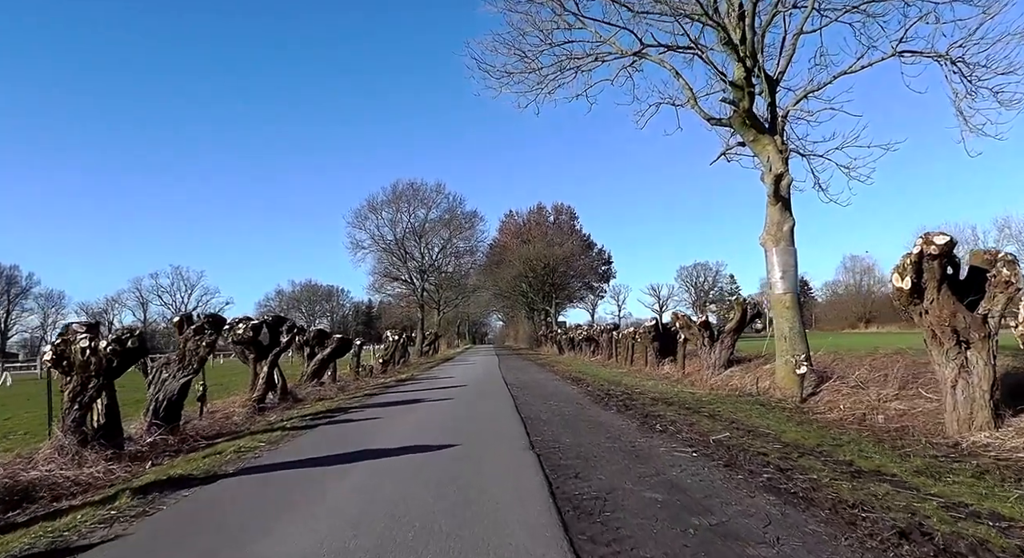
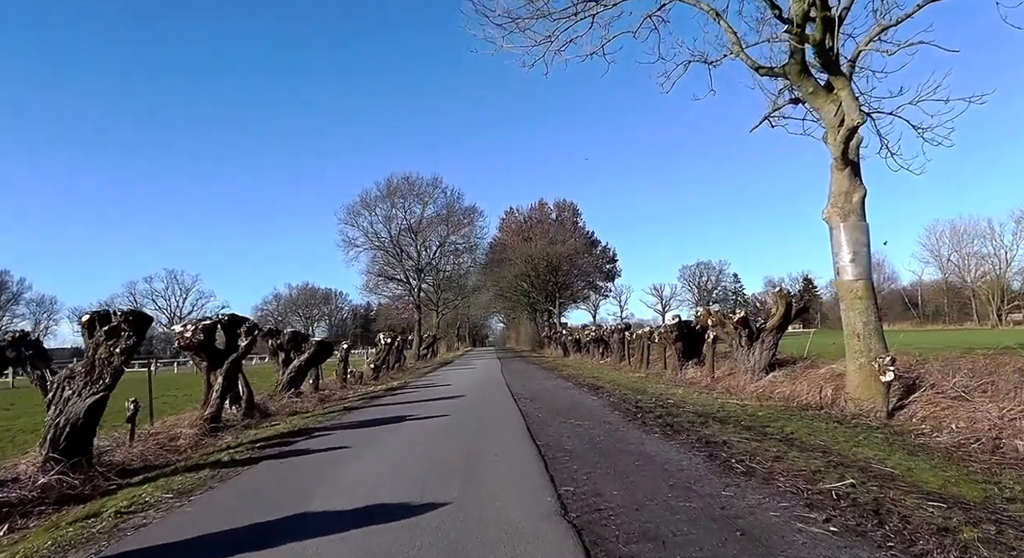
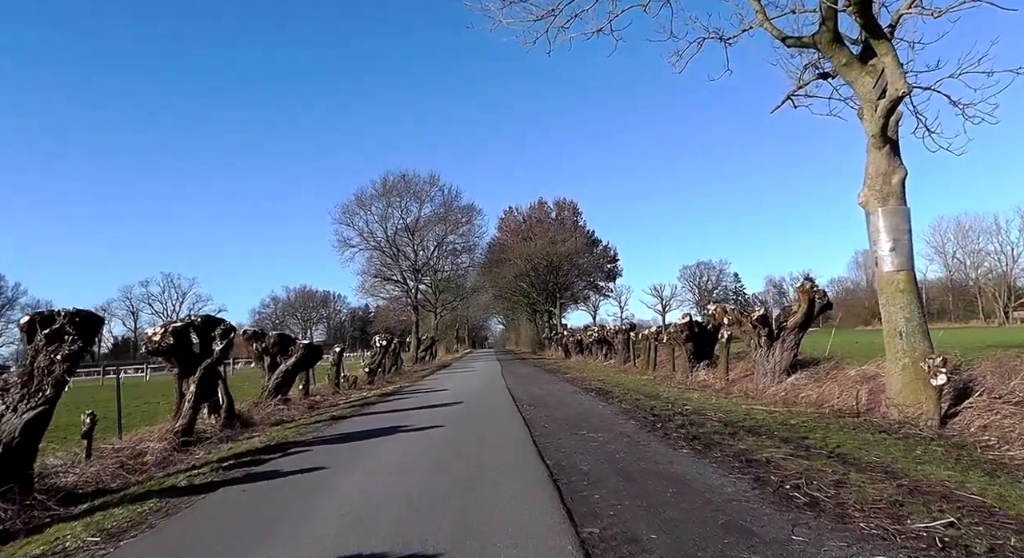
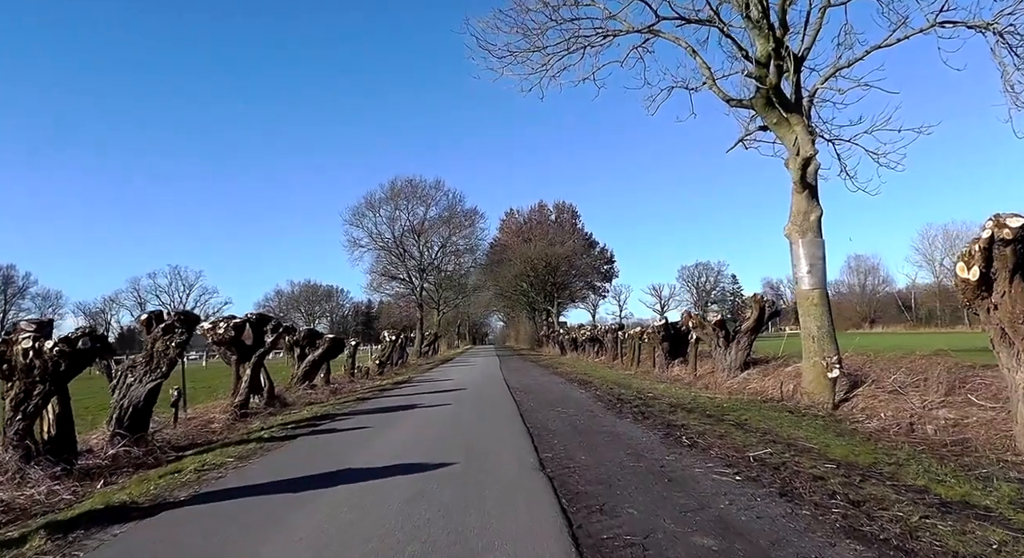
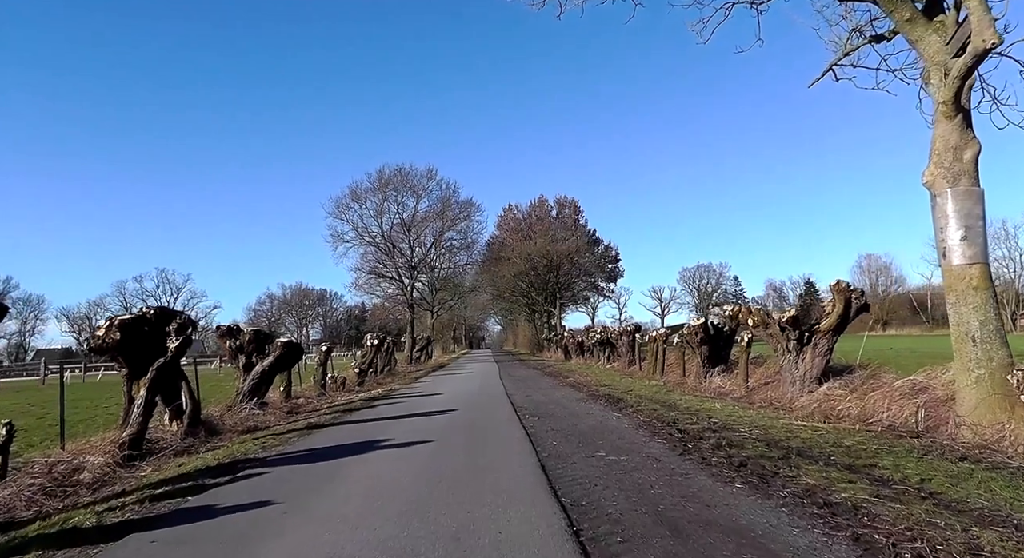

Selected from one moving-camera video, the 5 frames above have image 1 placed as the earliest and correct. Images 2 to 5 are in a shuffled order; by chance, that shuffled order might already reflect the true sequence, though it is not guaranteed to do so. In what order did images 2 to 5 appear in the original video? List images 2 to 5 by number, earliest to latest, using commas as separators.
4, 2, 3, 5
